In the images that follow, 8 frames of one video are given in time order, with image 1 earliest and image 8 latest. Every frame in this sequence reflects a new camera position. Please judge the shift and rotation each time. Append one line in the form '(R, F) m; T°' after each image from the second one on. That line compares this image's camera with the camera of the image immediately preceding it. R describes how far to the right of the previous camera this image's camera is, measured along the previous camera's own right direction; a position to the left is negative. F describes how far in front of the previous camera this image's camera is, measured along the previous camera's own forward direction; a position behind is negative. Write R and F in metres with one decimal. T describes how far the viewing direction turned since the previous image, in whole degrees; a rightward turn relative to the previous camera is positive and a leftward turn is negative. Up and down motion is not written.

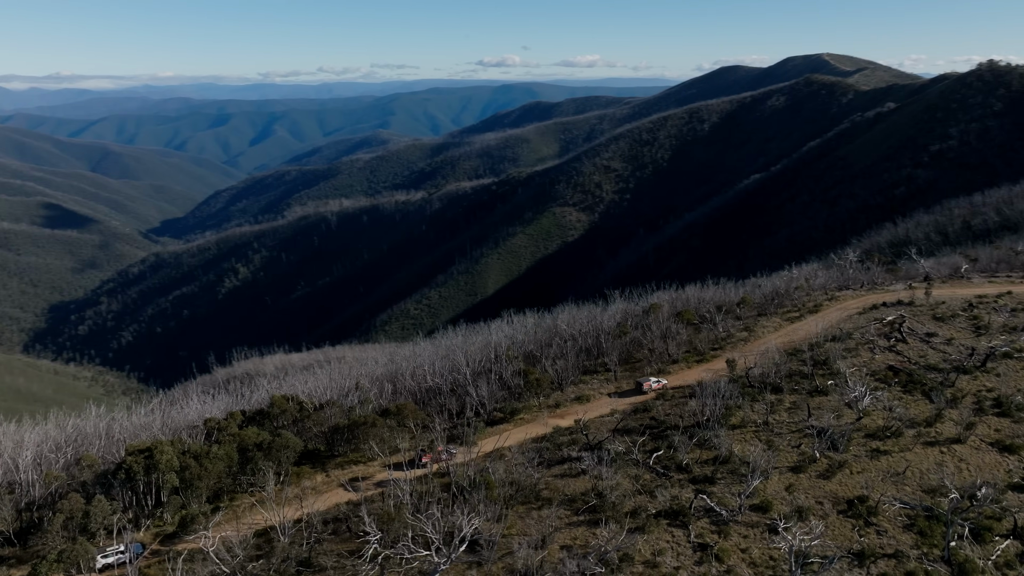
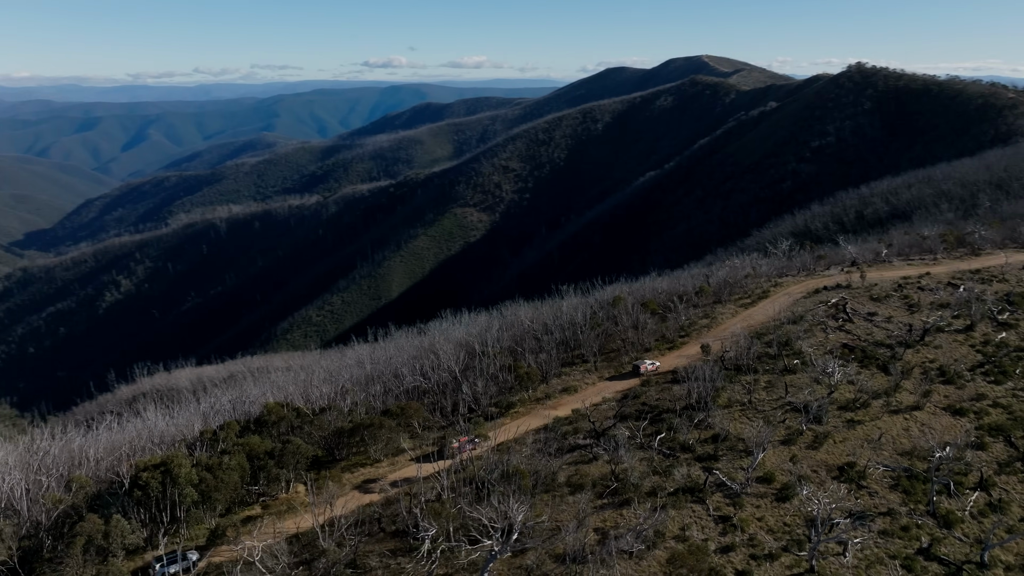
(-3.1, -0.2) m; +8°
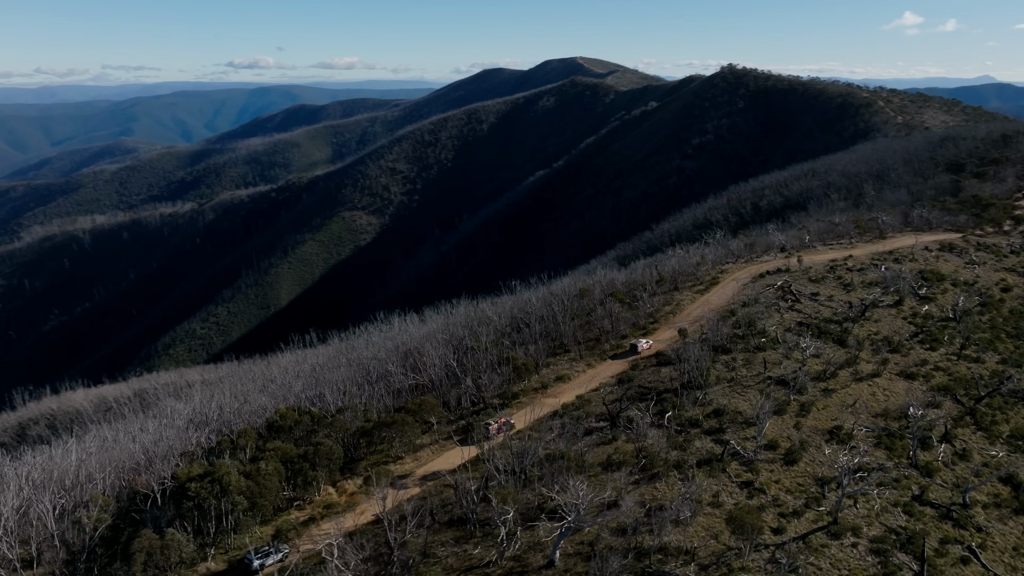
(-3.8, -0.4) m; +9°
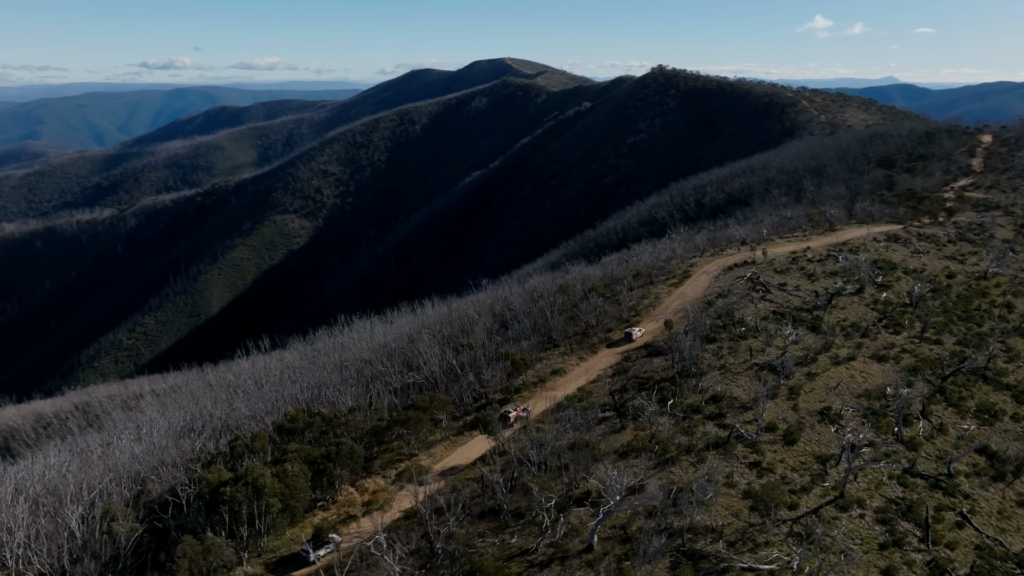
(-2.3, -0.3) m; +5°
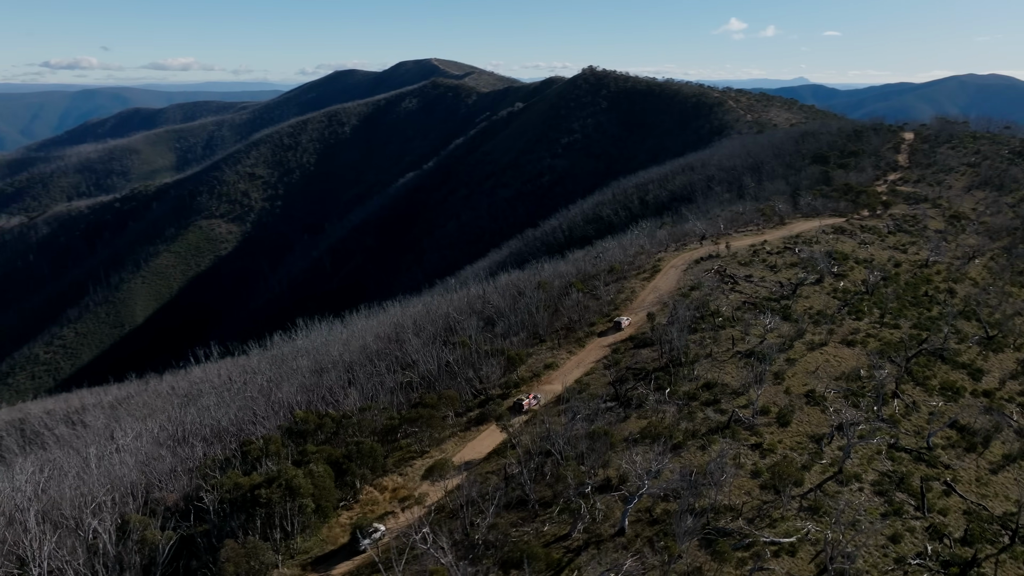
(-2.3, -0.3) m; +5°
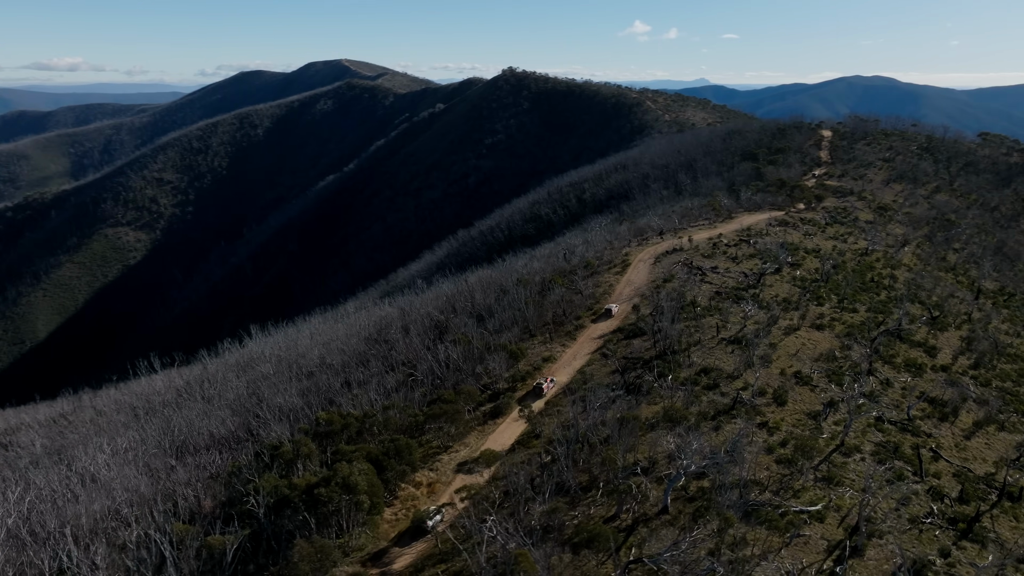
(-3.0, -0.4) m; +6°
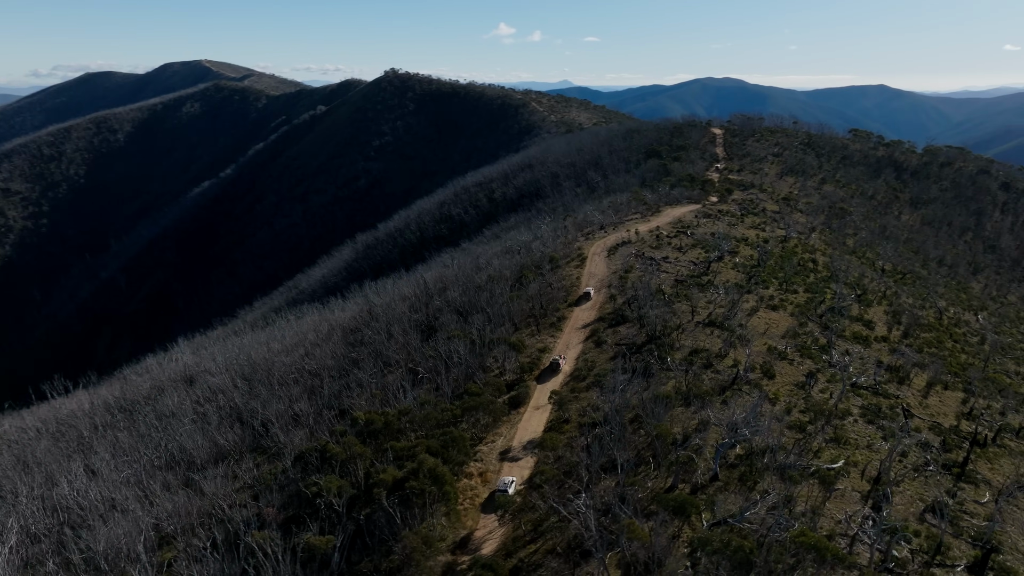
(-4.6, -0.4) m; +9°
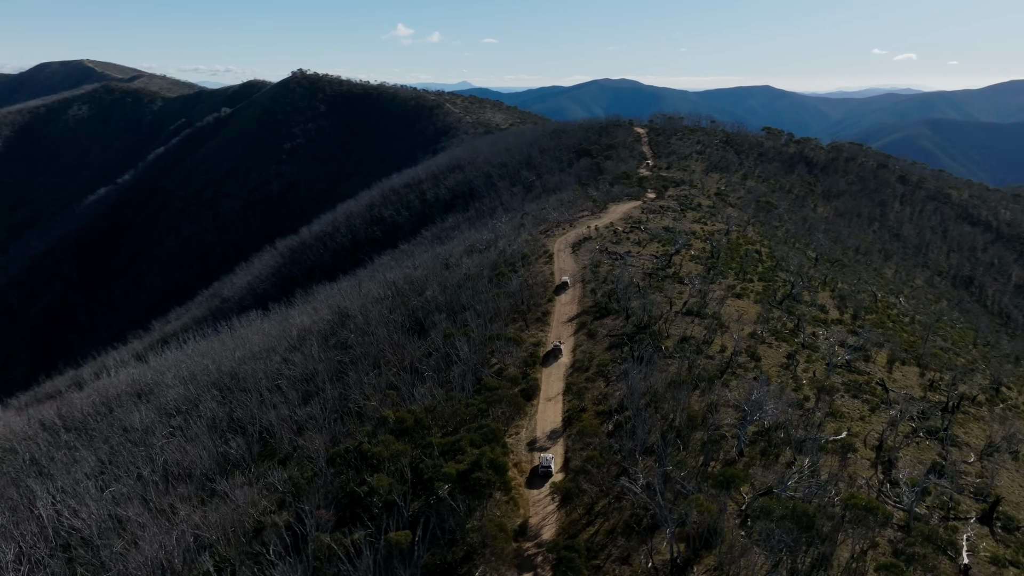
(-3.4, -0.3) m; +7°
